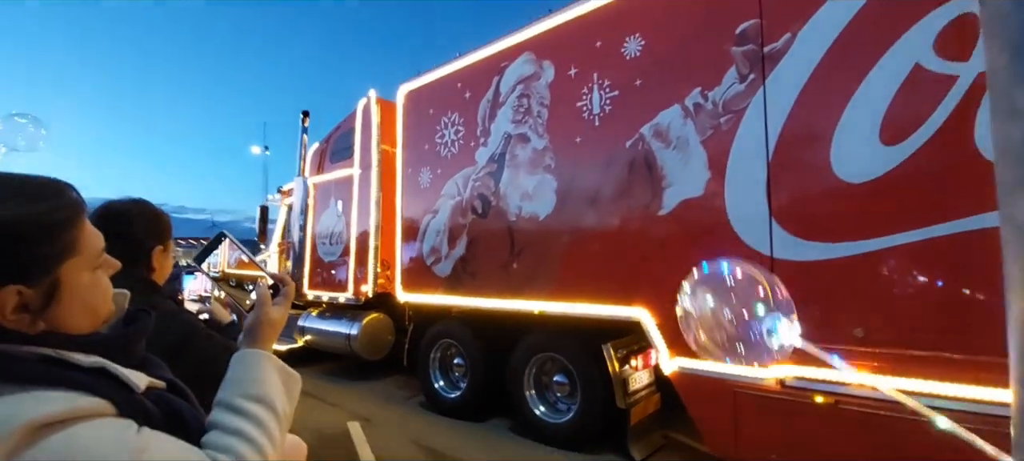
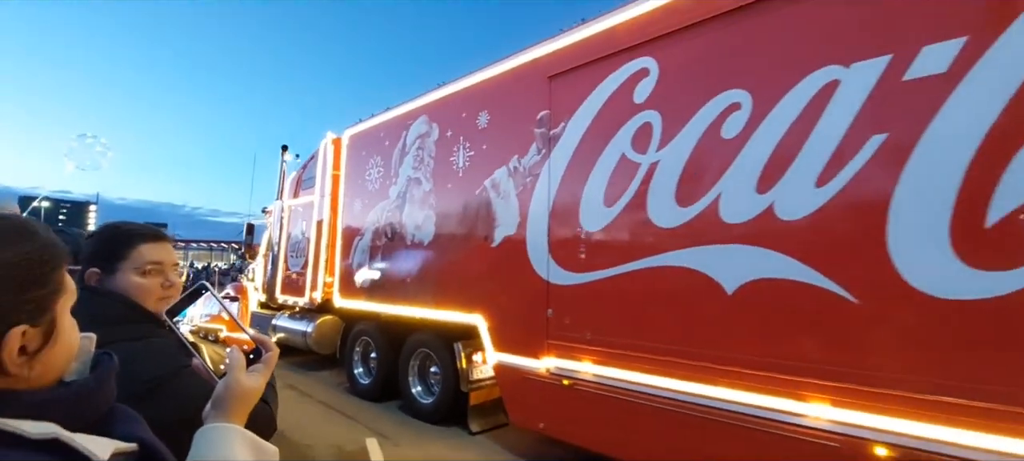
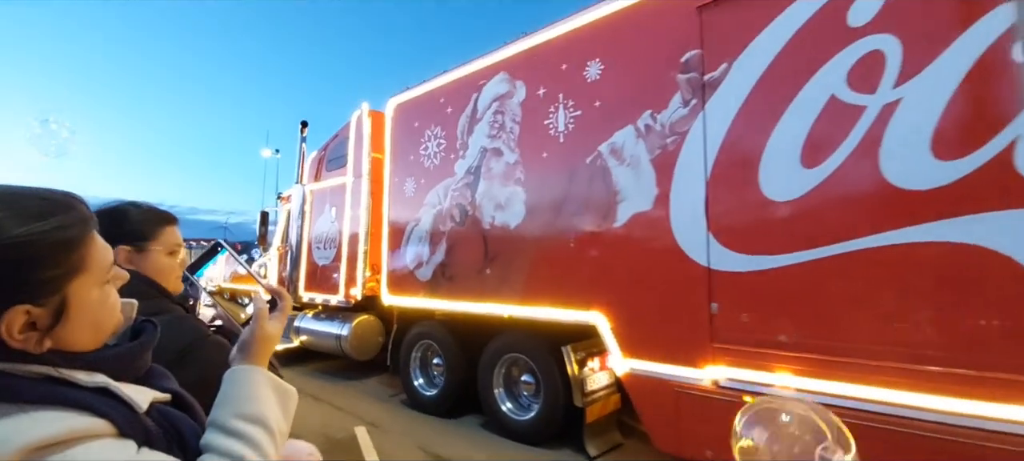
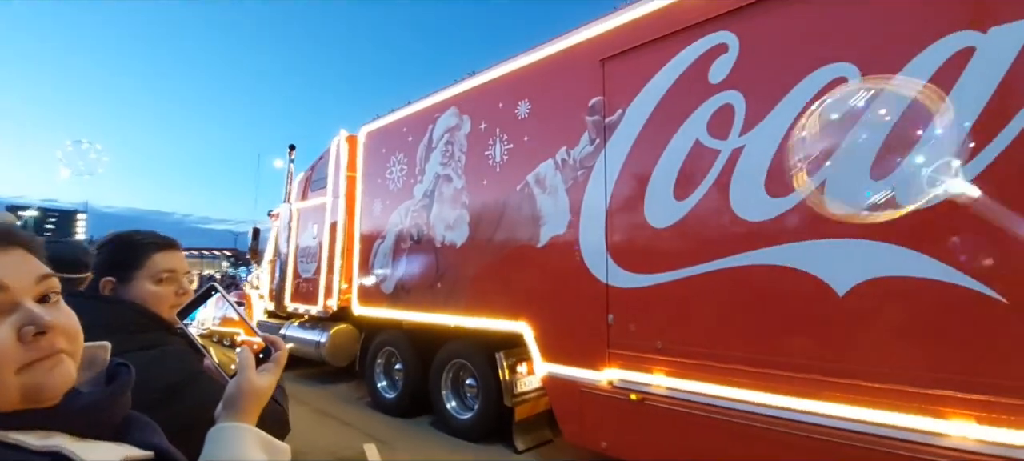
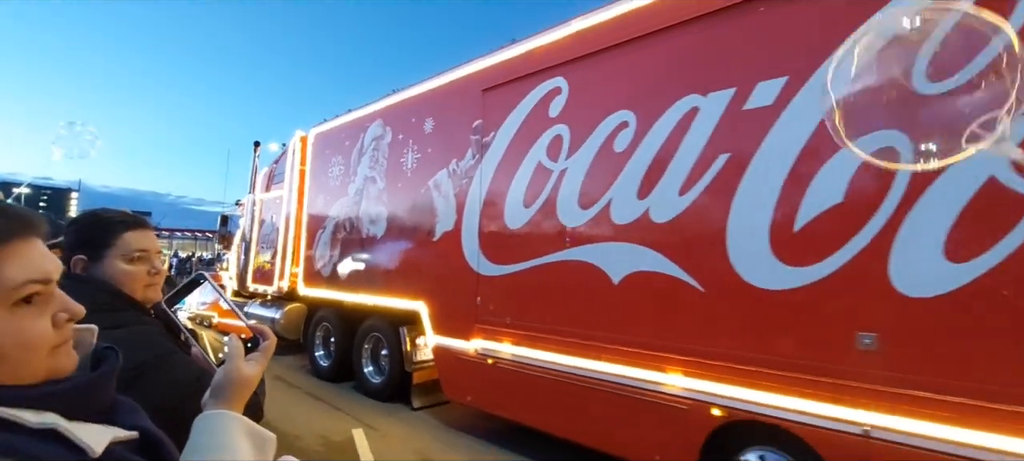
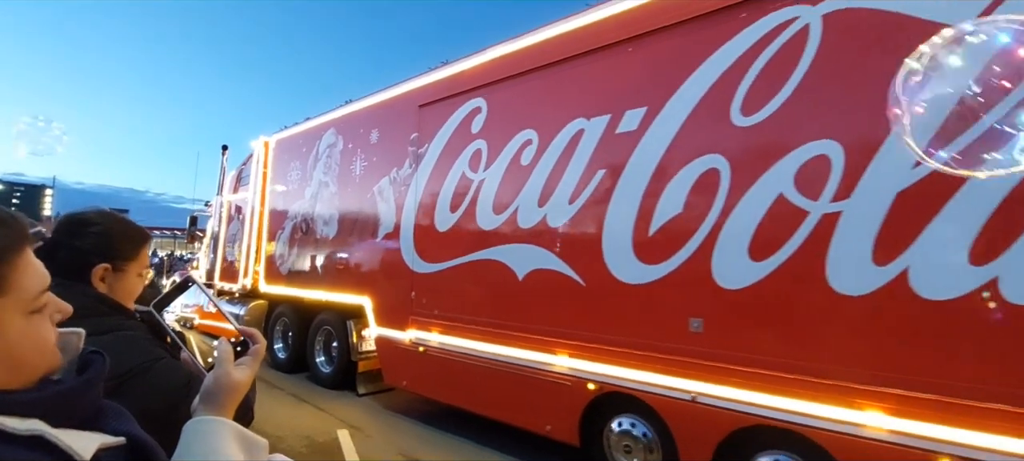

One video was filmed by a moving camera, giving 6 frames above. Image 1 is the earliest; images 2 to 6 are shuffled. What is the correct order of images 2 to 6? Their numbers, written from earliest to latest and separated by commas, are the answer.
3, 4, 2, 5, 6
